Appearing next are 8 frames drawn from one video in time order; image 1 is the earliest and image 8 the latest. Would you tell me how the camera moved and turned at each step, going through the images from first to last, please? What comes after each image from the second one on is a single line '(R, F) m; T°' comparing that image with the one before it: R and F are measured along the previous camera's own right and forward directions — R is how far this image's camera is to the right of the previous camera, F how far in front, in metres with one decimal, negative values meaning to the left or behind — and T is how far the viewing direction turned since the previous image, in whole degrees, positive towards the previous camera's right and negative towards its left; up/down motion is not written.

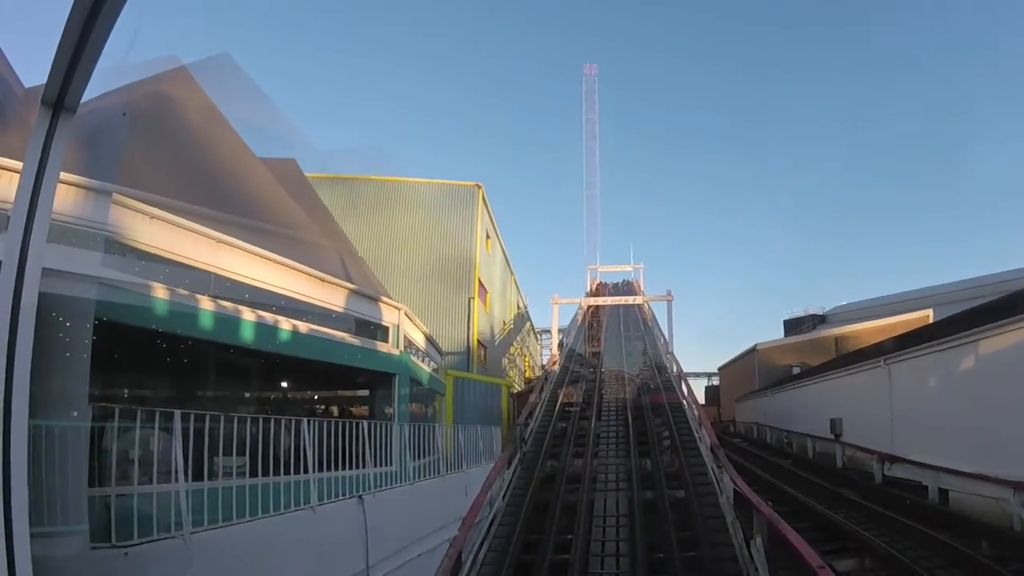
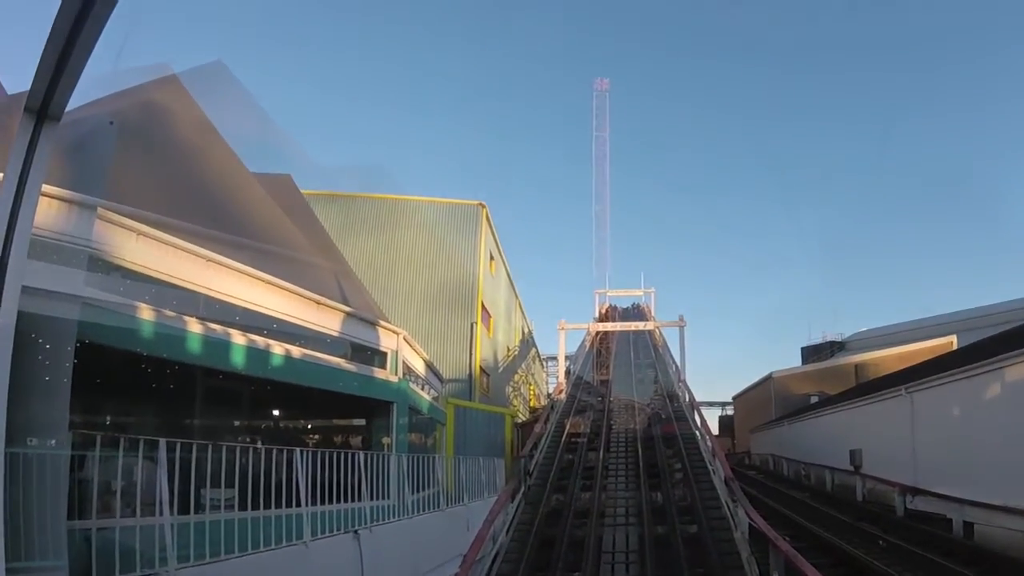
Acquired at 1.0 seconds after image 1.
(+0.1, +0.4) m; -1°
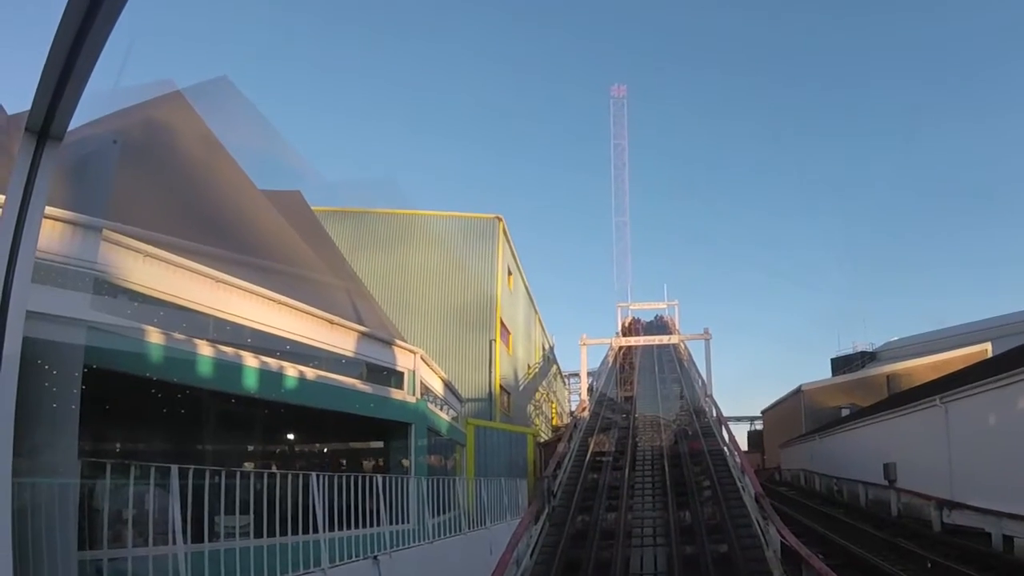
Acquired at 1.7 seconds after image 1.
(0.0, +0.3) m; -1°
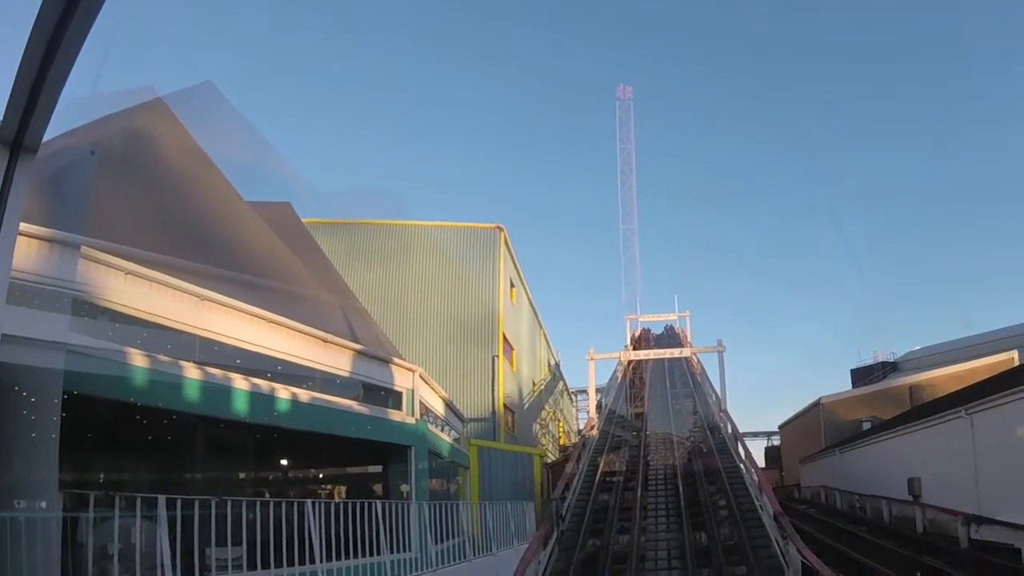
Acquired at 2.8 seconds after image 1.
(+0.1, +0.4) m; -1°
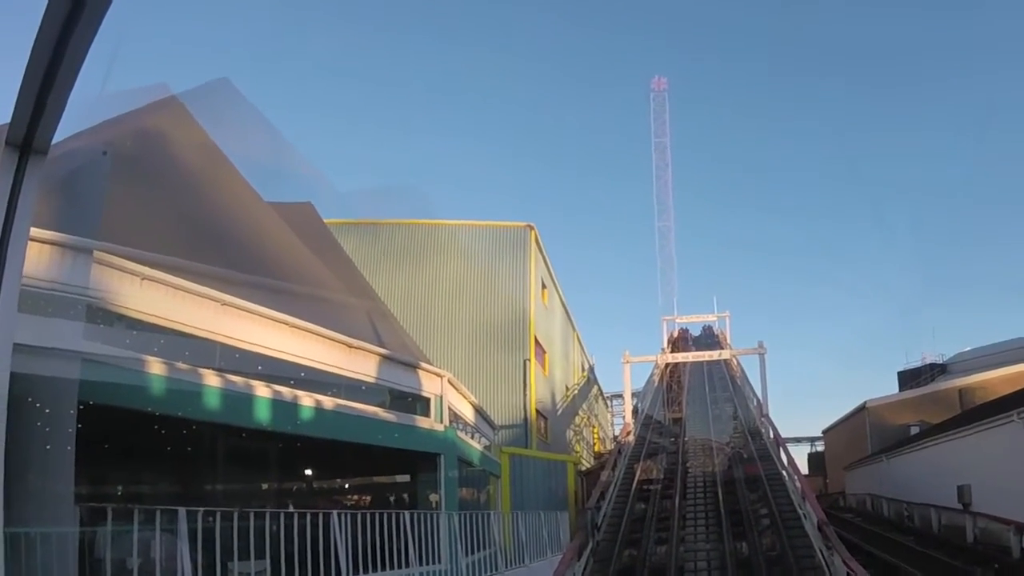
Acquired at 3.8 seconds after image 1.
(-0.1, +0.4) m; -2°
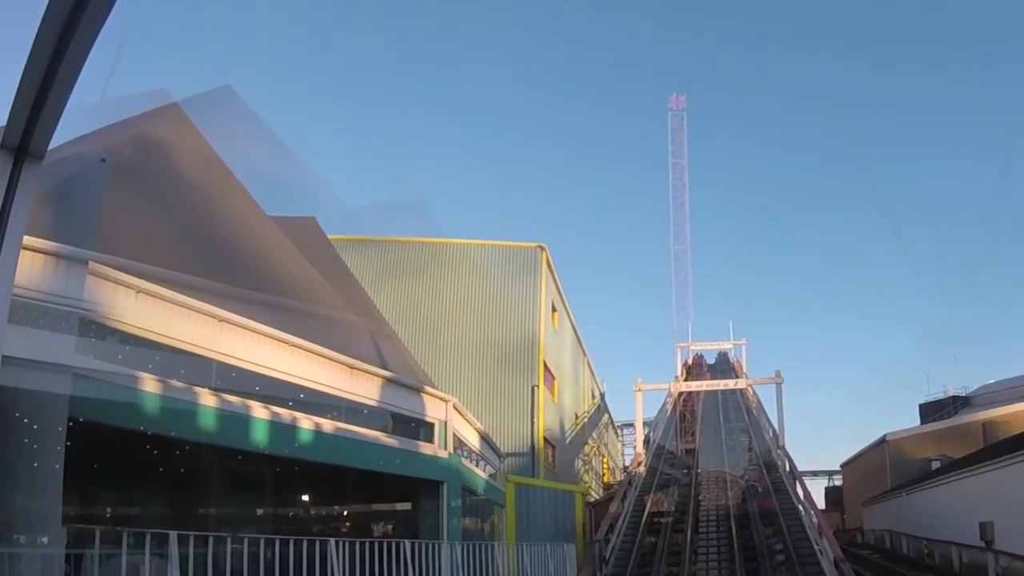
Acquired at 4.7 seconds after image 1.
(0.0, +0.3) m; -1°
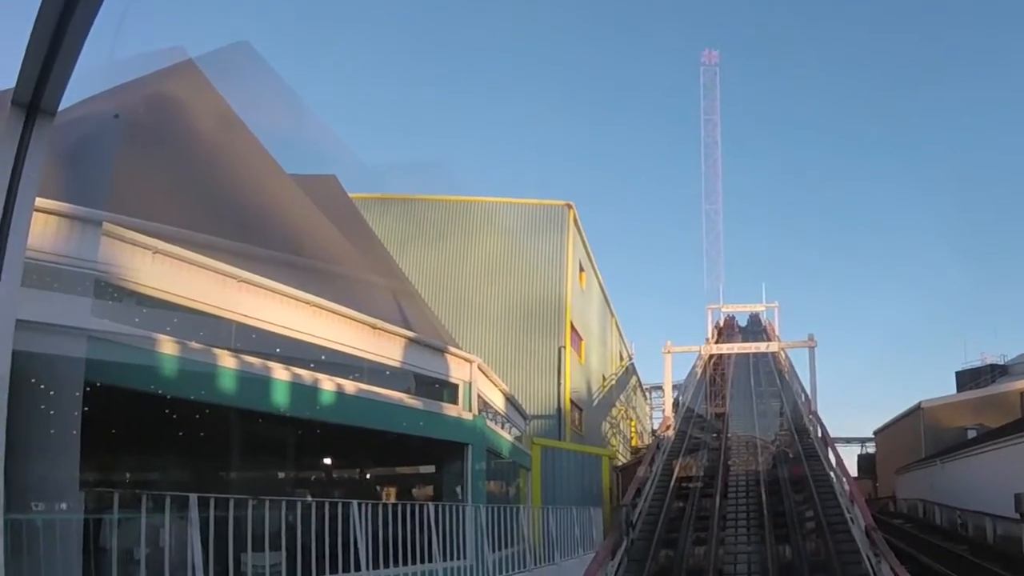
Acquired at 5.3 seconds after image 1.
(0.0, +0.2) m; -2°
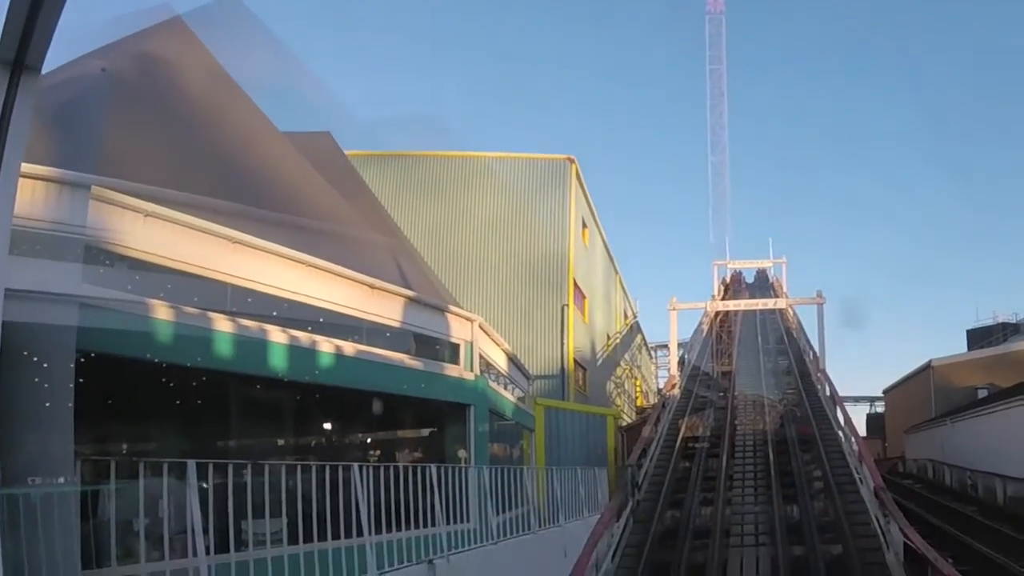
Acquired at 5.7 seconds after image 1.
(0.0, +0.2) m; 0°
